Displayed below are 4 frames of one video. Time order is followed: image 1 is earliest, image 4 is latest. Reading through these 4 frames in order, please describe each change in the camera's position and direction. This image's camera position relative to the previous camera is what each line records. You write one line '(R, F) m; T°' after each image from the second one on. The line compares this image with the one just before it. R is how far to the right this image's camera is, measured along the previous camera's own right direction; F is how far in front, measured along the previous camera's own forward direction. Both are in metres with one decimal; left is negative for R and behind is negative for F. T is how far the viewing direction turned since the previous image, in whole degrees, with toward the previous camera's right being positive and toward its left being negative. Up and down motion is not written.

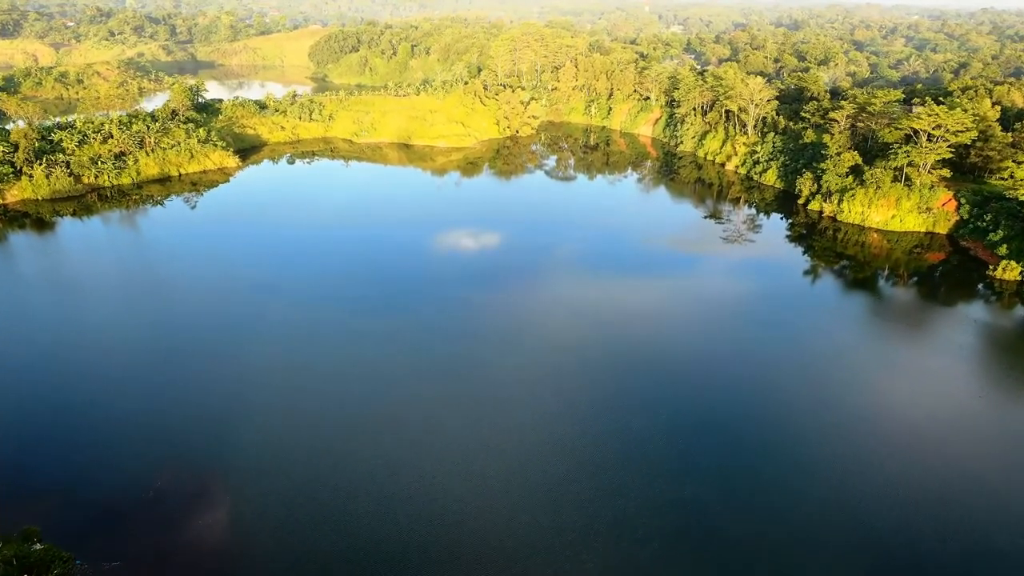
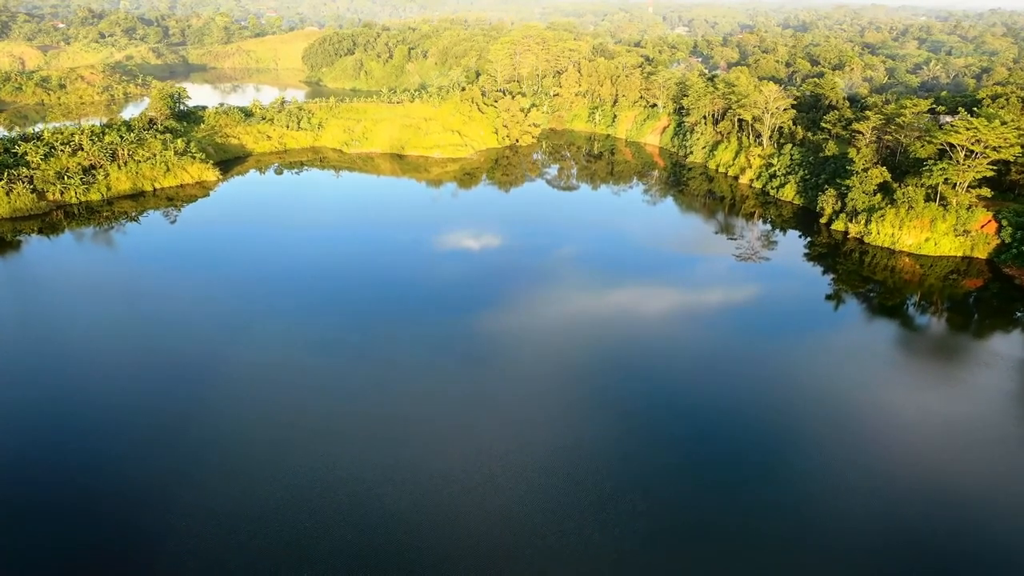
(+0.2, +2.9) m; 0°
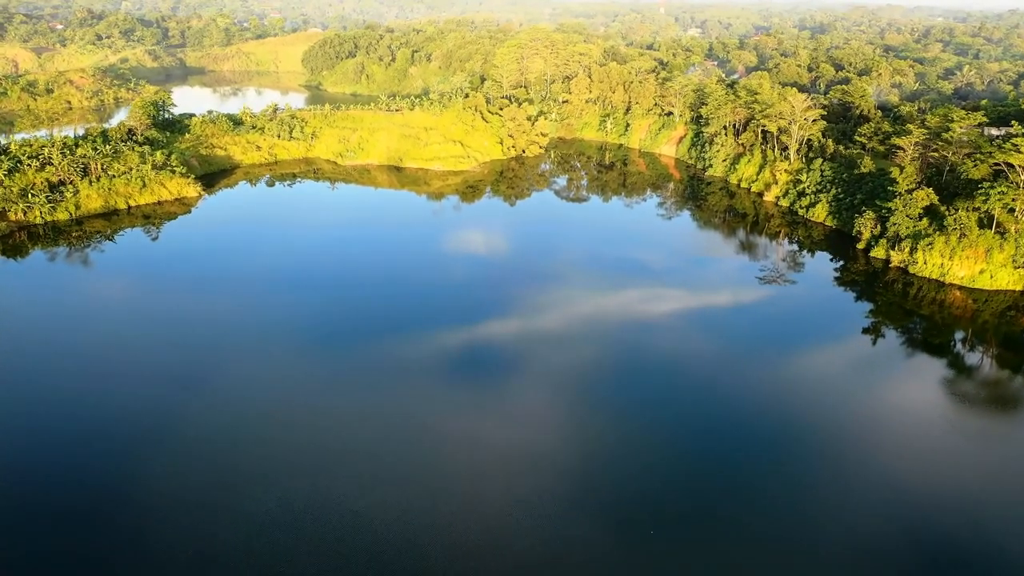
(+0.2, +3.3) m; -1°
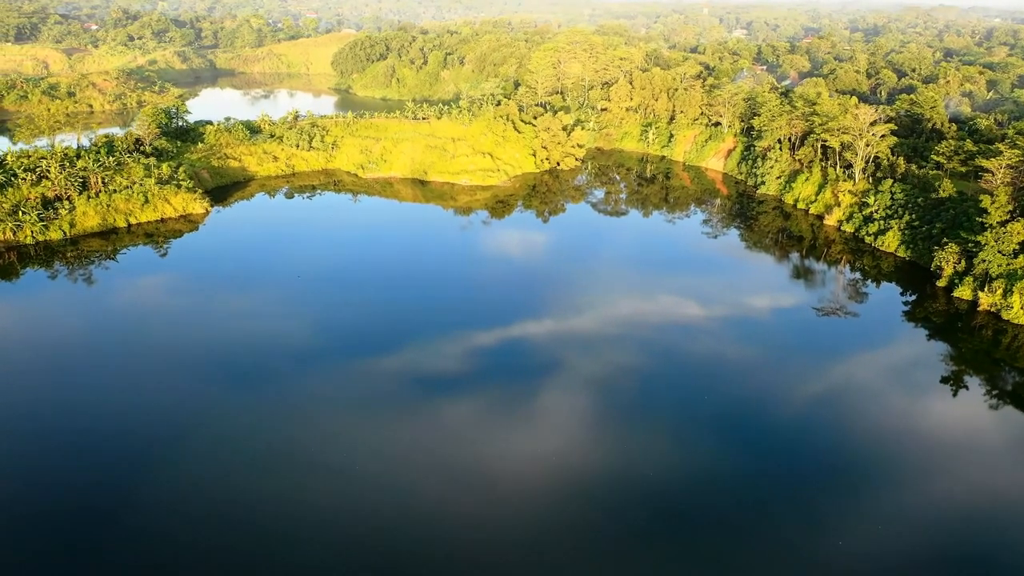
(0.0, +3.3) m; -3°
